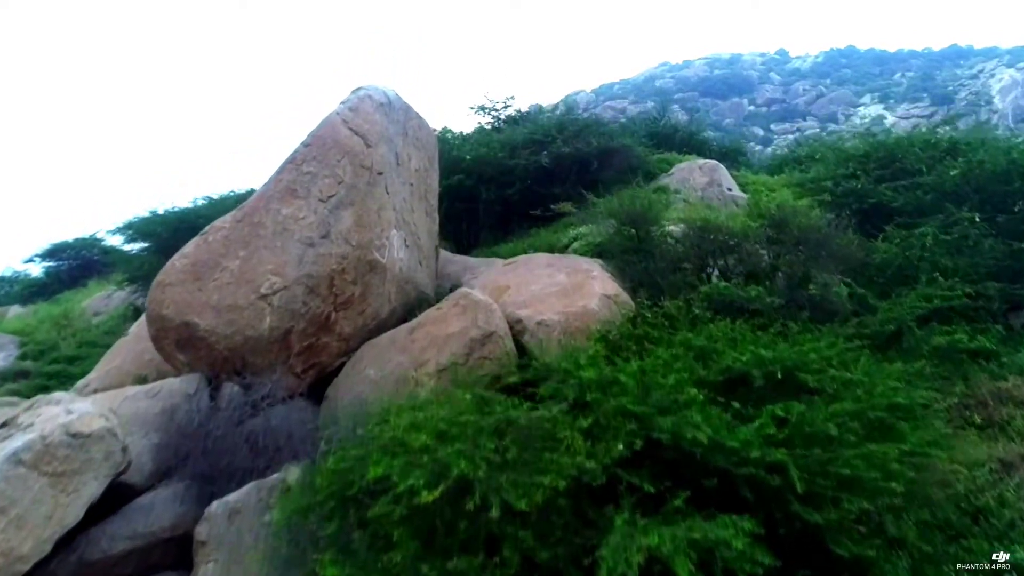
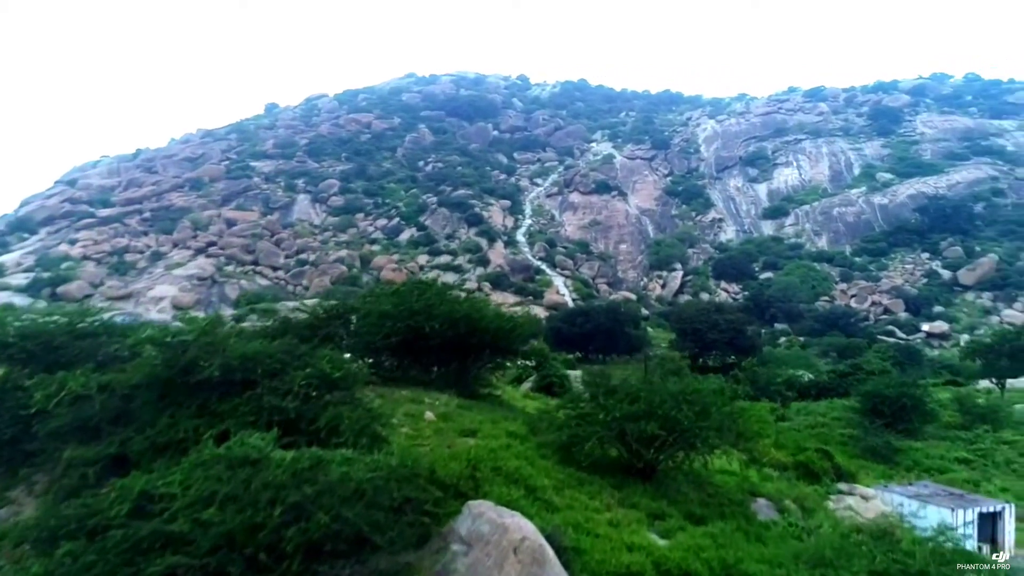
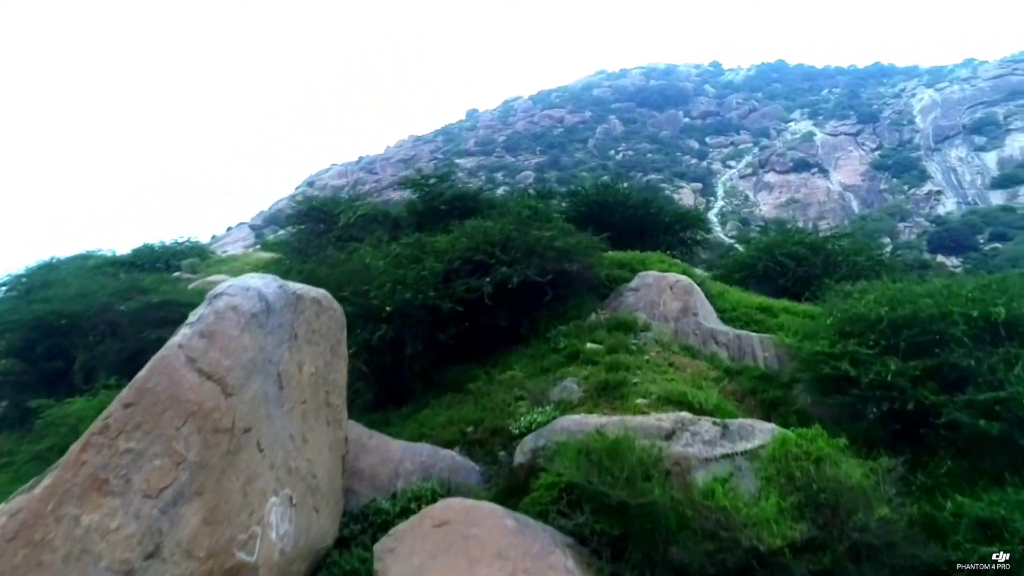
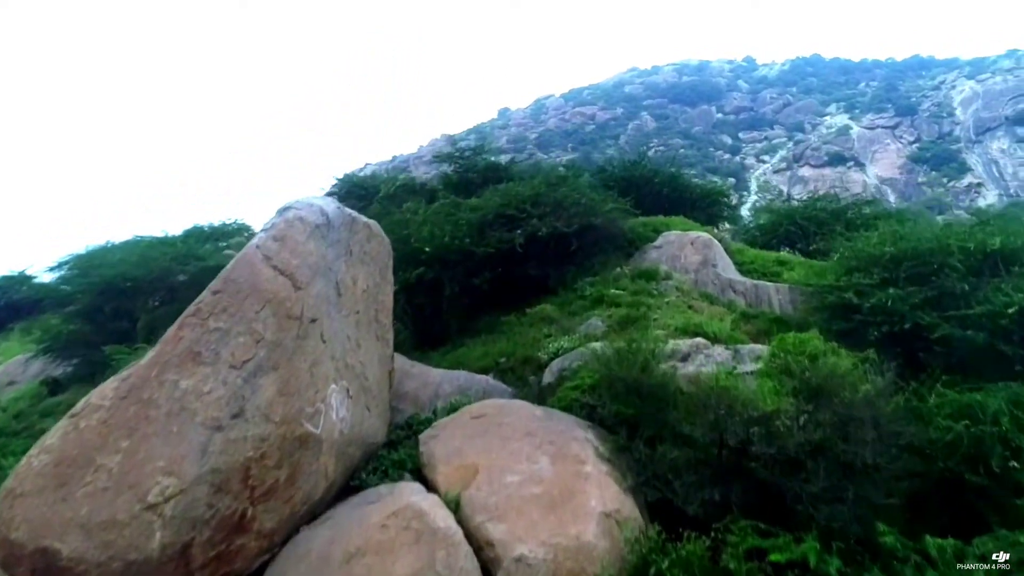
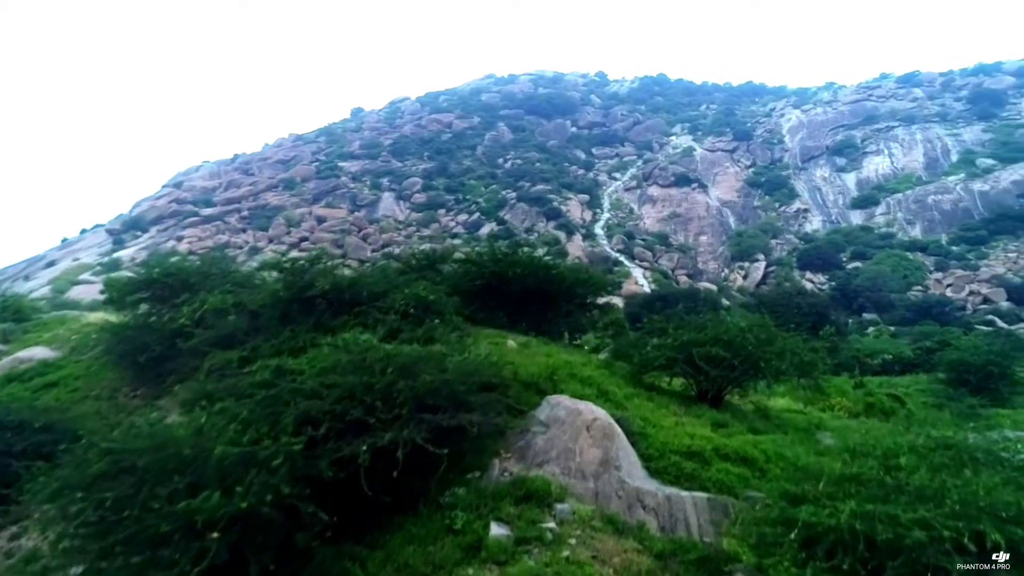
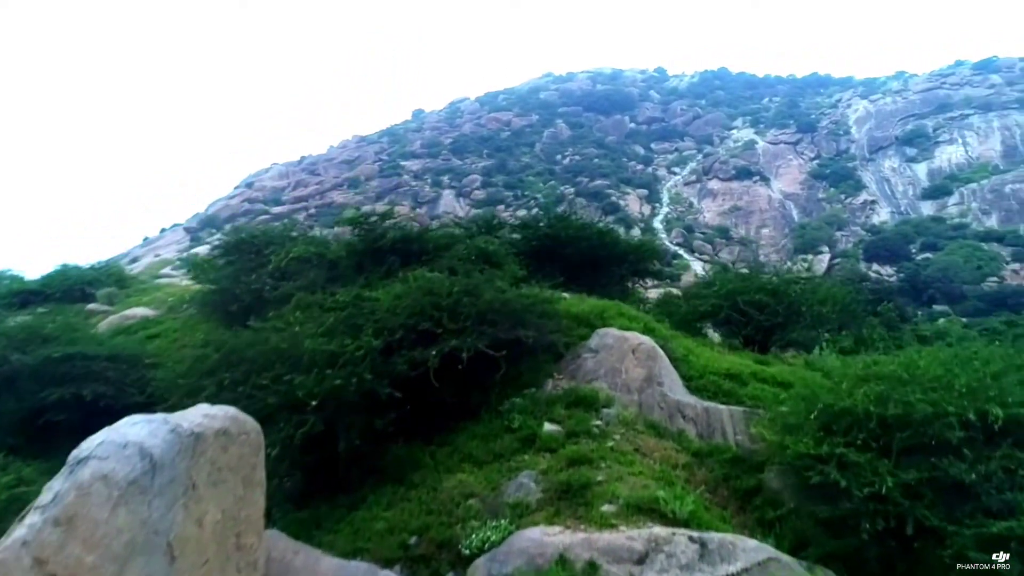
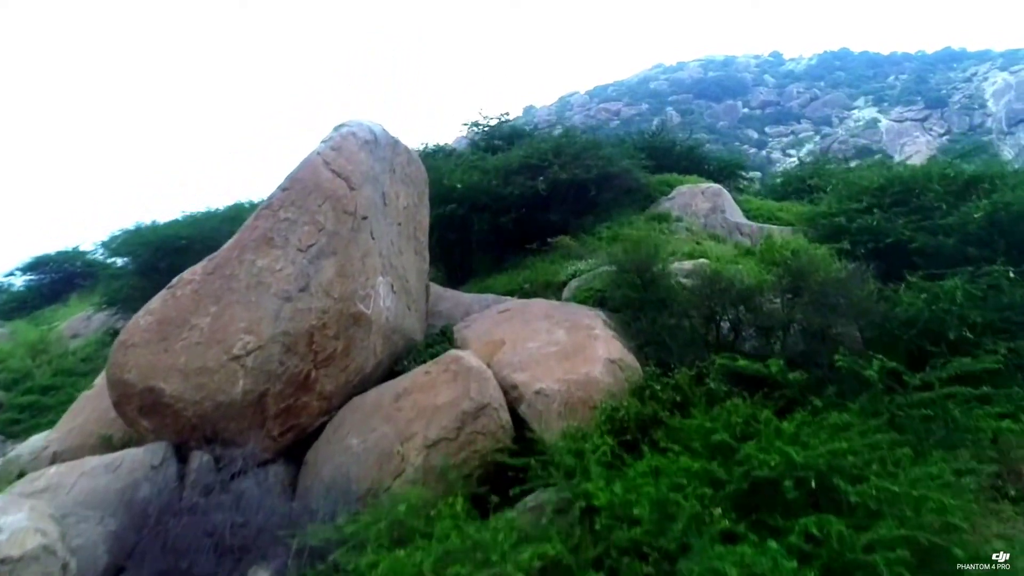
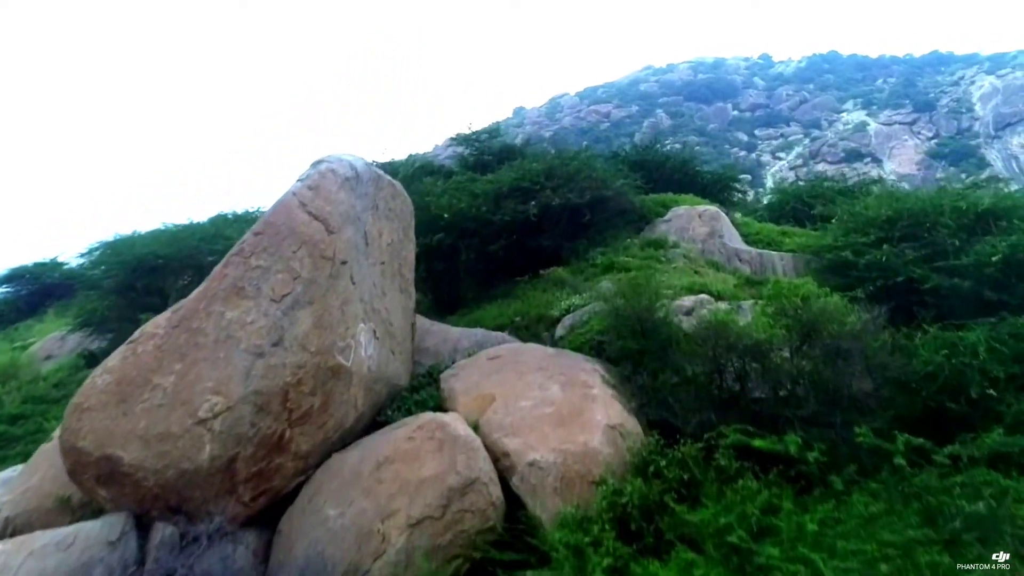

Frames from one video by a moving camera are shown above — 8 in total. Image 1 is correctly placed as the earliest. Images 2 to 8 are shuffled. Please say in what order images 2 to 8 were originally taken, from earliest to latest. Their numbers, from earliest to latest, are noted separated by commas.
7, 8, 4, 3, 6, 5, 2
